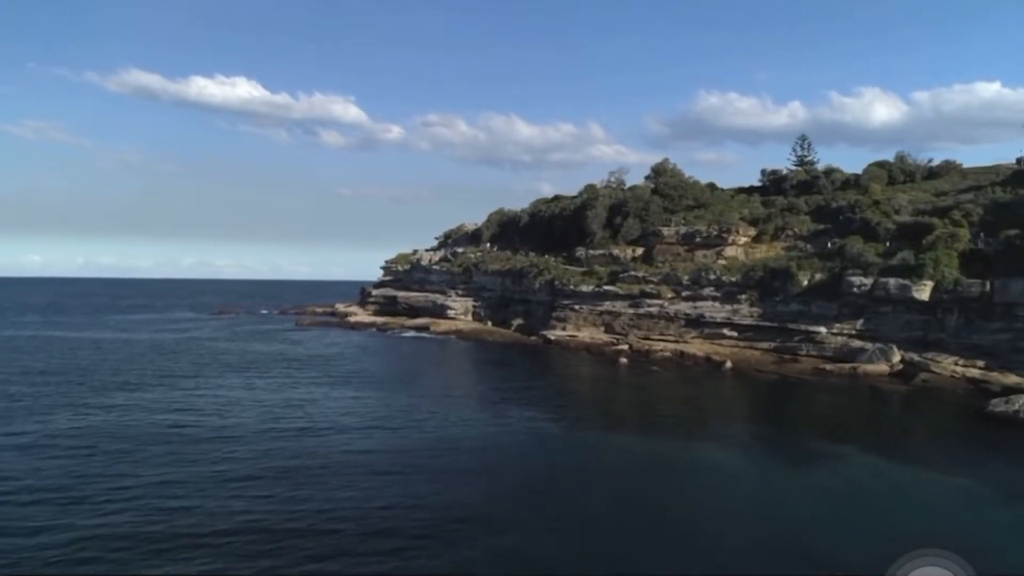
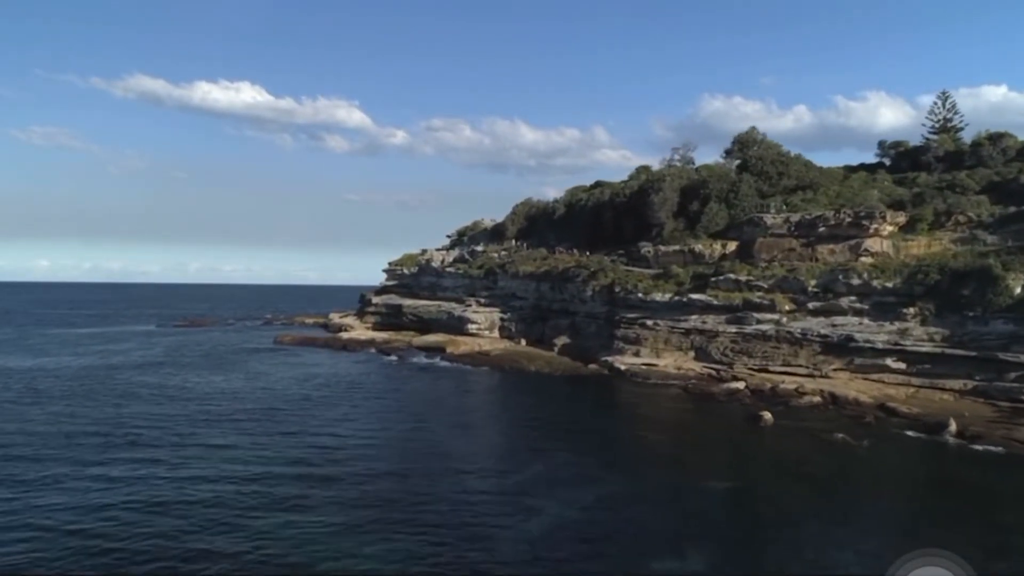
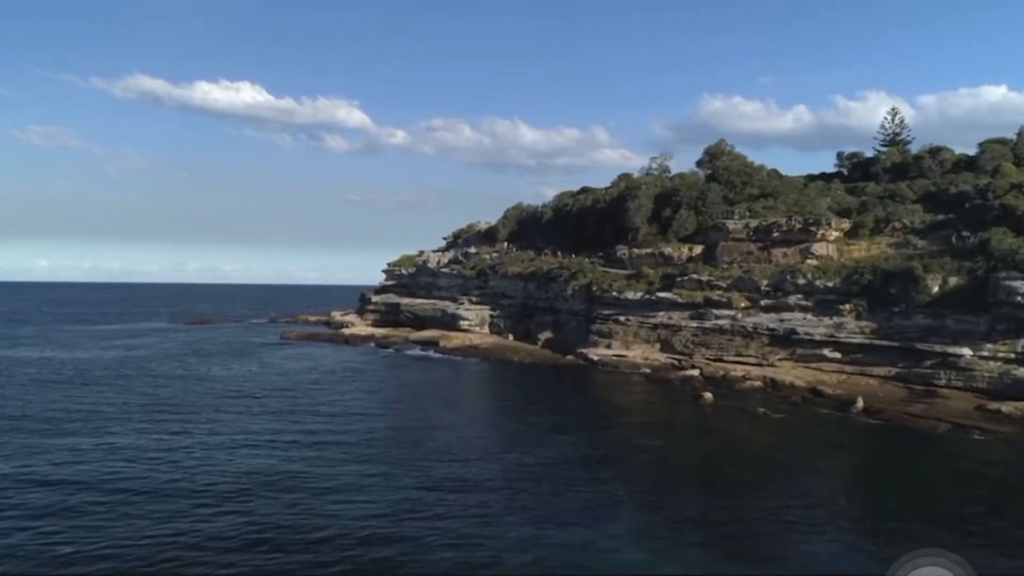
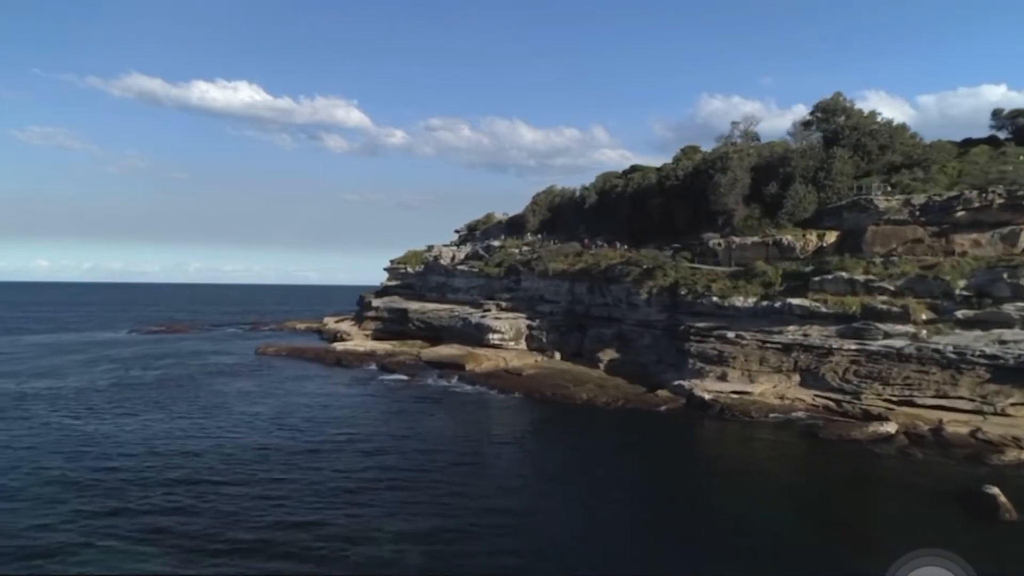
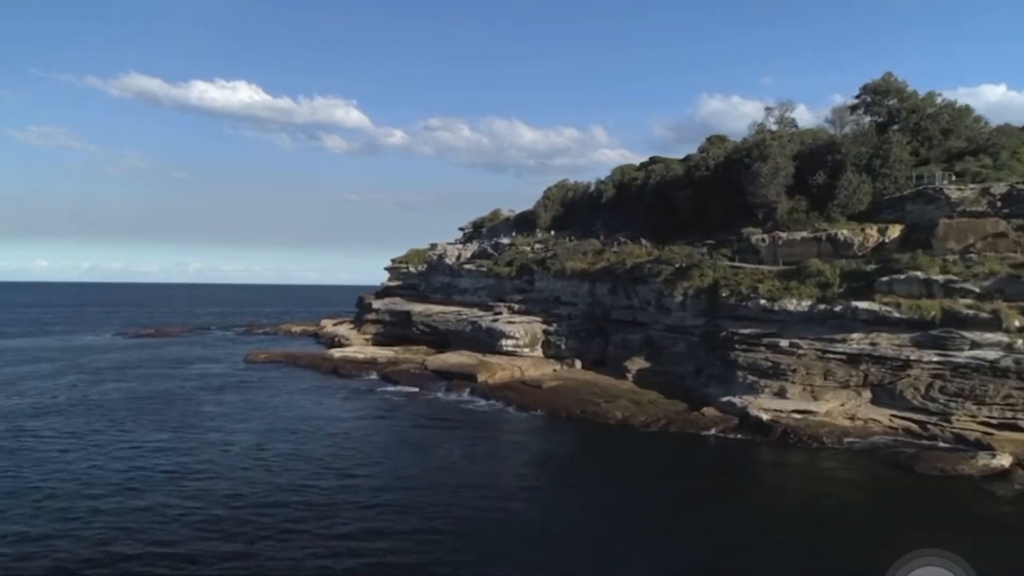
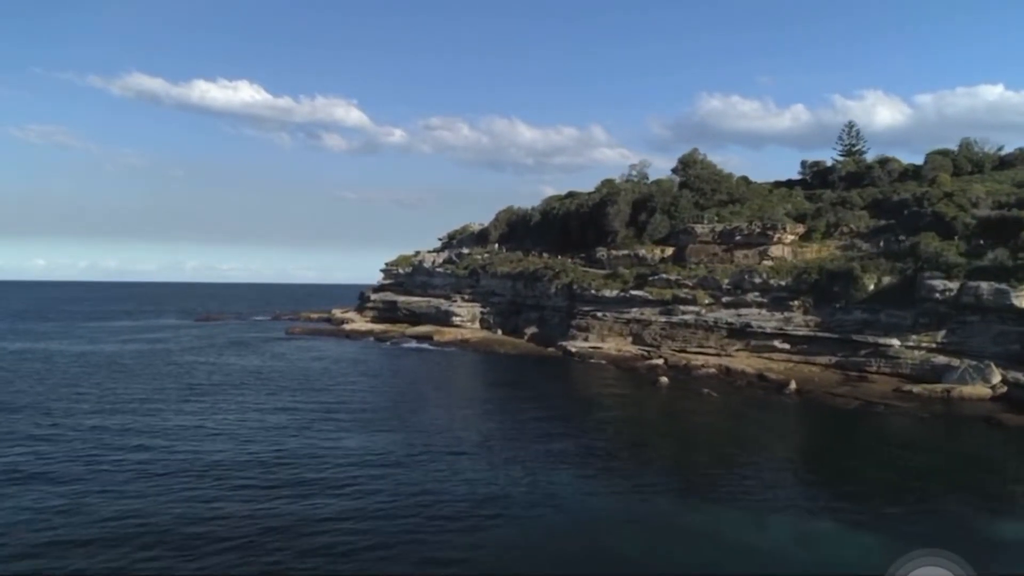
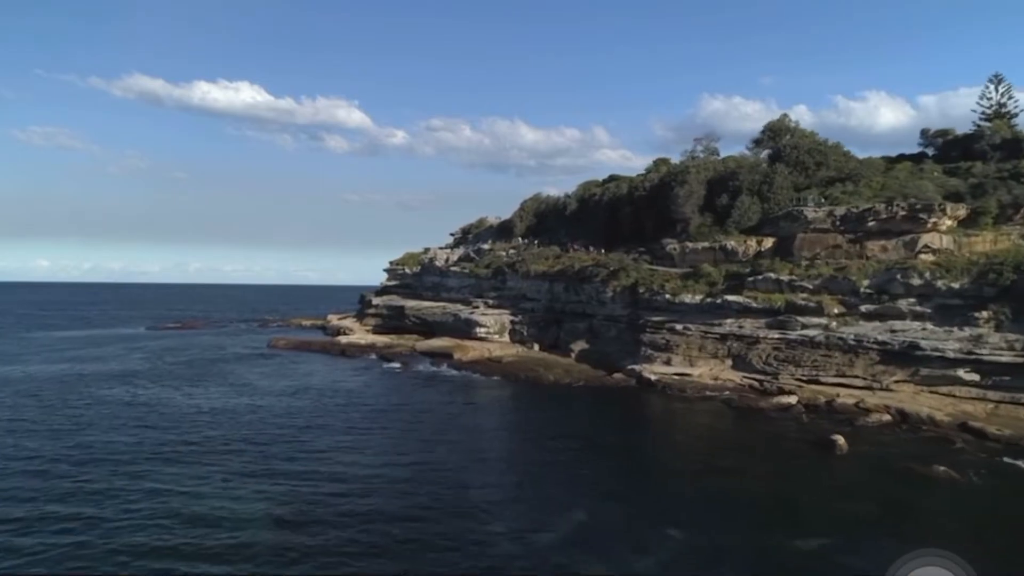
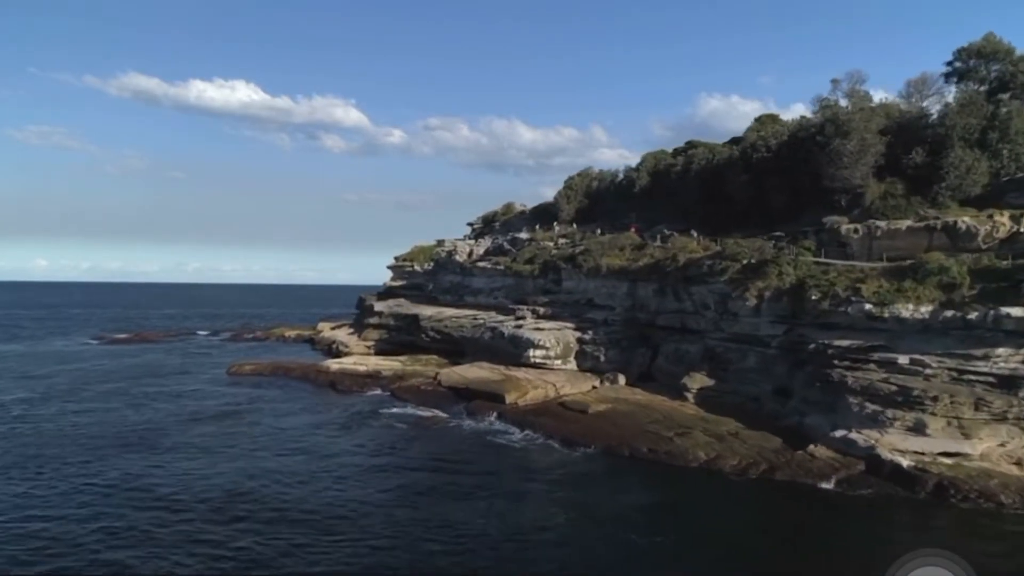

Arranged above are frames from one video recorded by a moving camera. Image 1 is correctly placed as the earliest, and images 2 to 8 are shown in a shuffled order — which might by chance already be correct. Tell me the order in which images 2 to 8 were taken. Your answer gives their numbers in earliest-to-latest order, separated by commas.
6, 3, 2, 7, 4, 5, 8
